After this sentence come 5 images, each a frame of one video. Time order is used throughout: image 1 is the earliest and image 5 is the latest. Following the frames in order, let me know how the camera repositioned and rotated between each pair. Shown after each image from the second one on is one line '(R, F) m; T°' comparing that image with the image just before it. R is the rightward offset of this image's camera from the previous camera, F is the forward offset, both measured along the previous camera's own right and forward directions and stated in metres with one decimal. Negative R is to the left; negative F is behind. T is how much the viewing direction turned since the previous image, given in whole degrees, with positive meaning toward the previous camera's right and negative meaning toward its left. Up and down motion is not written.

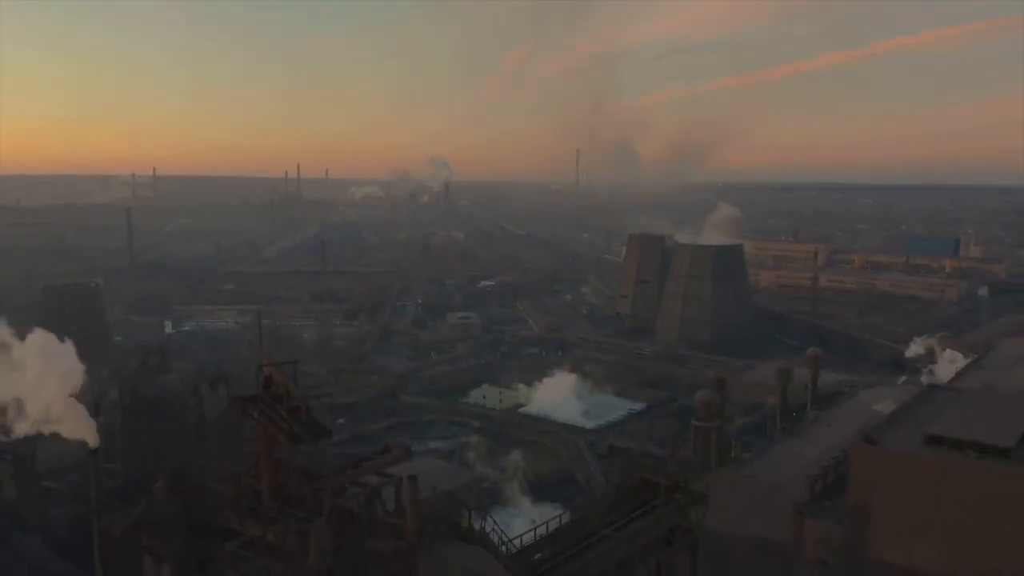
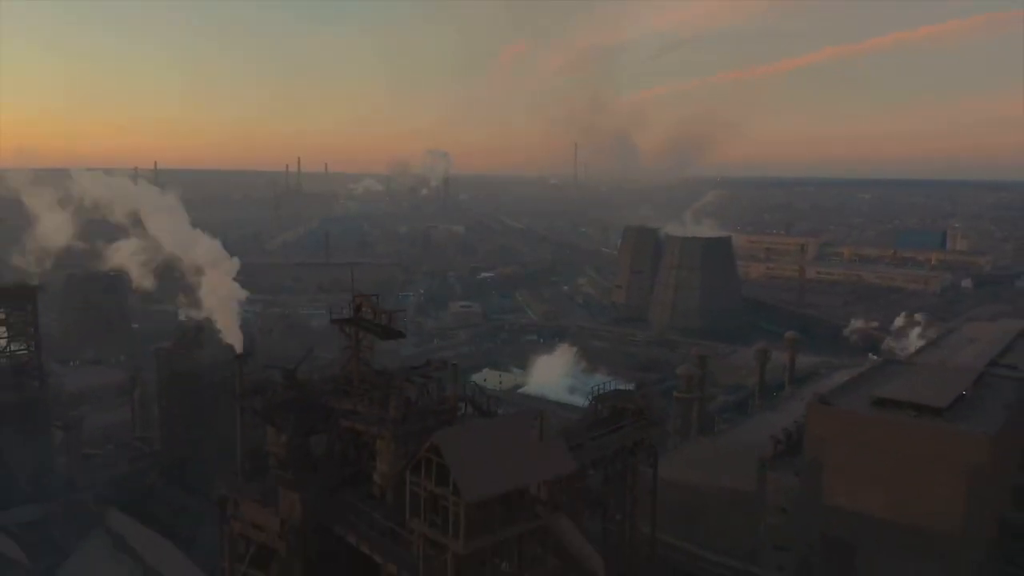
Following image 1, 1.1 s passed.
(0.0, -1.4) m; 0°
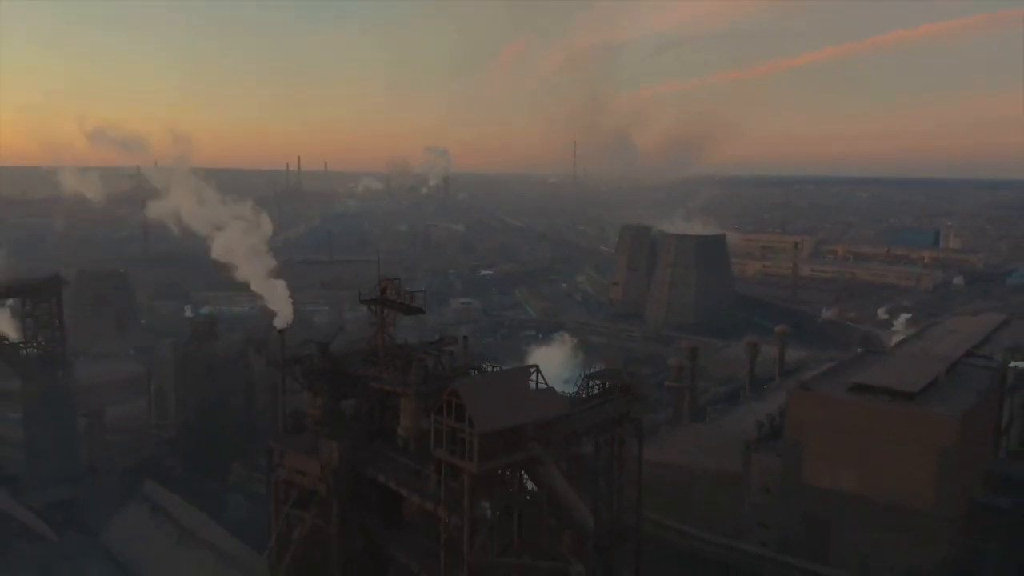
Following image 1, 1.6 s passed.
(0.0, -0.7) m; 0°
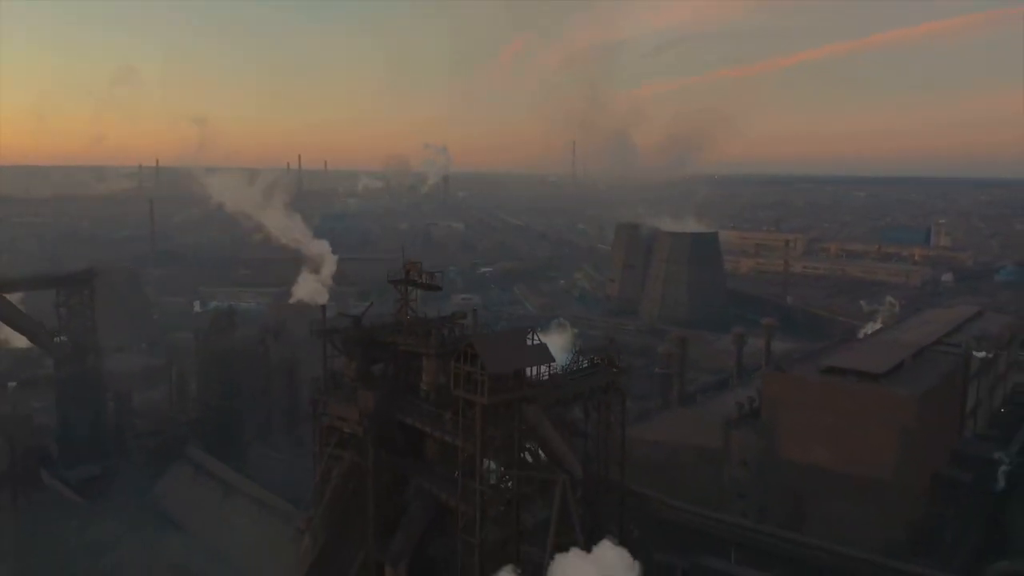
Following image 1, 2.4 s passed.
(0.0, -1.1) m; 0°
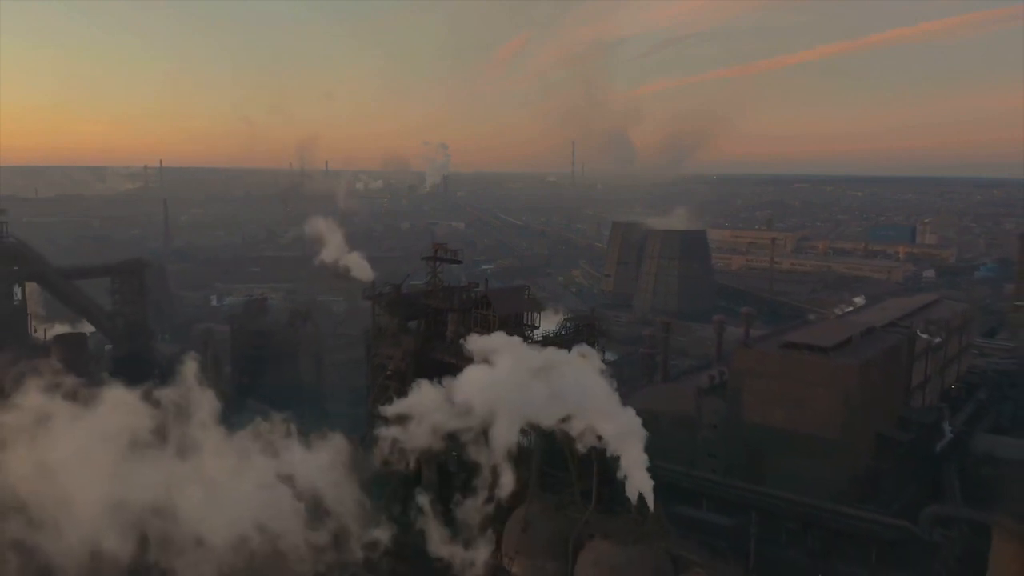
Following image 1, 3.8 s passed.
(0.0, -2.0) m; 0°
